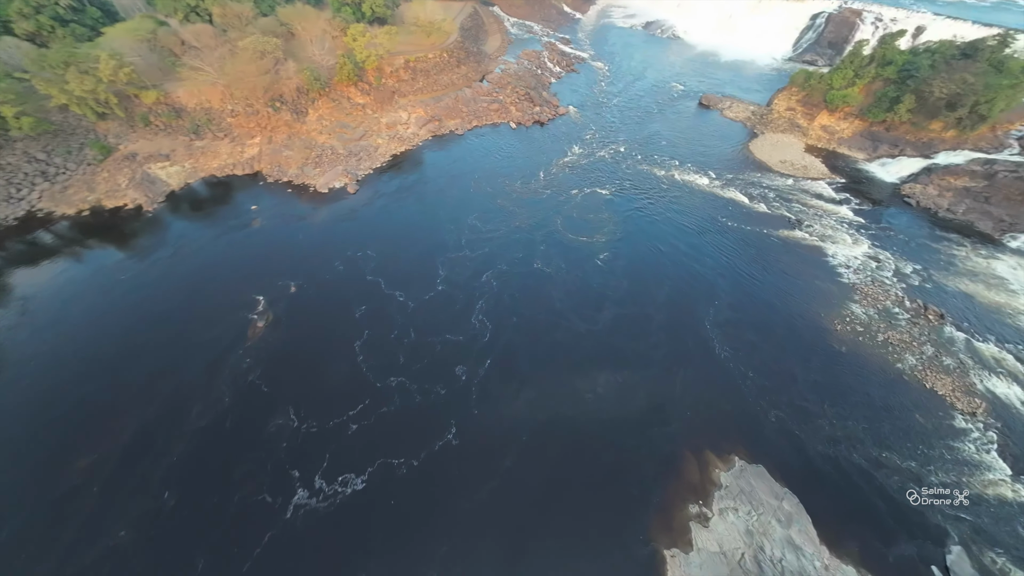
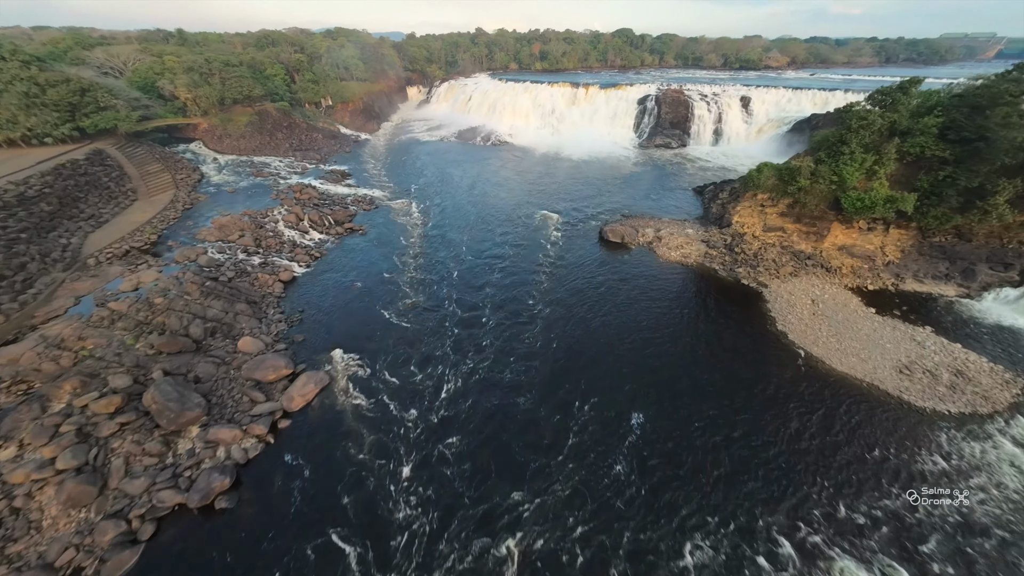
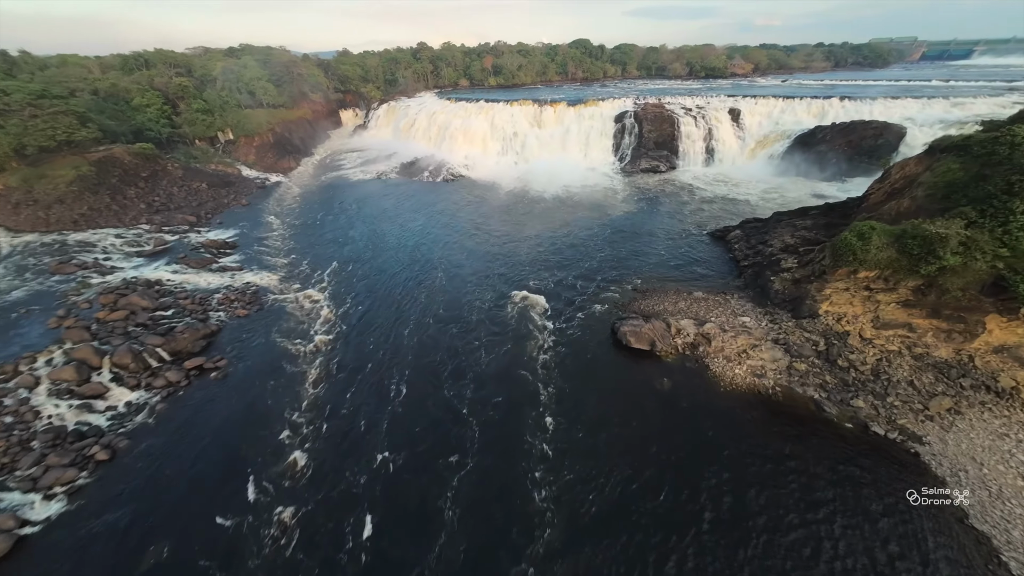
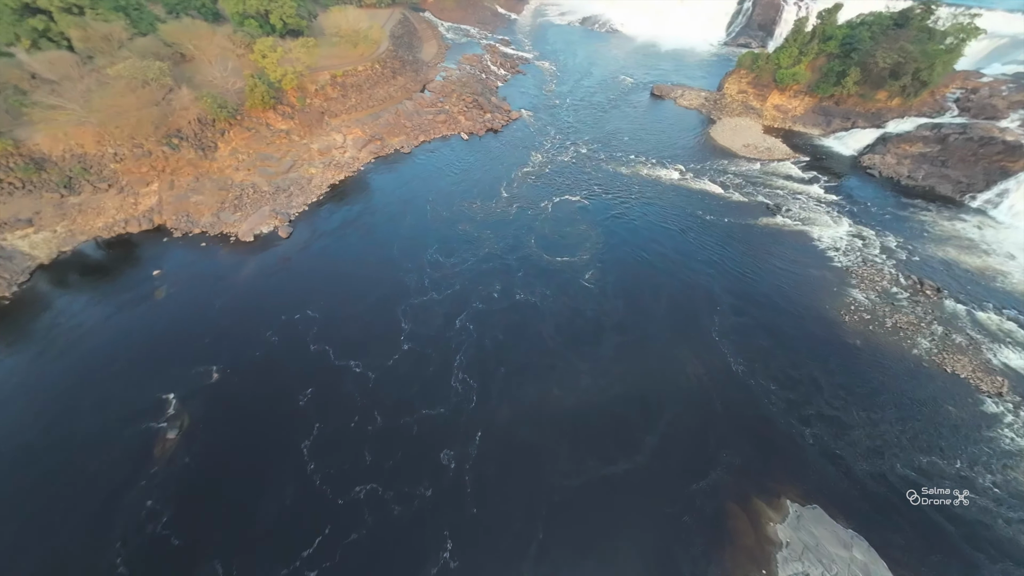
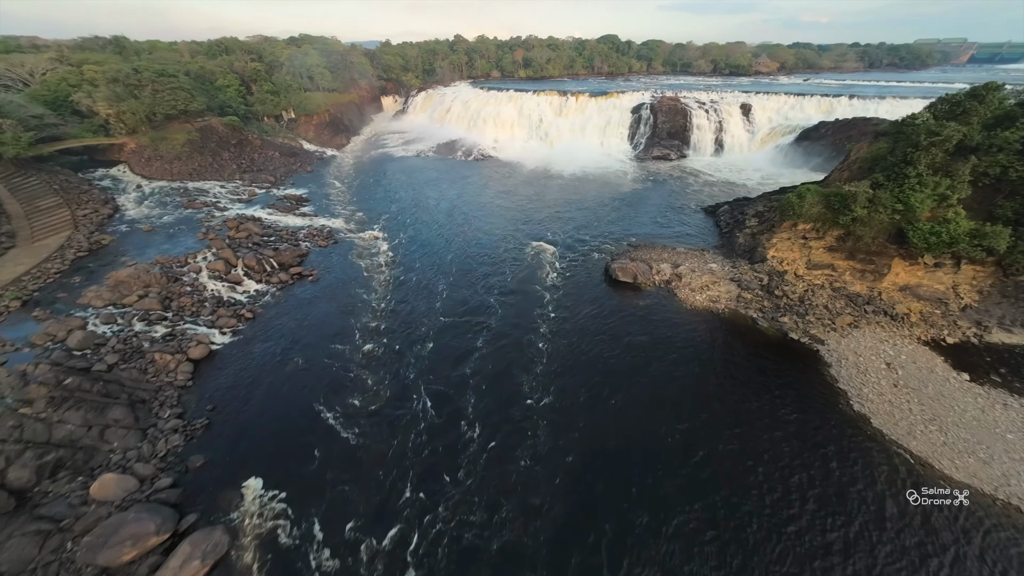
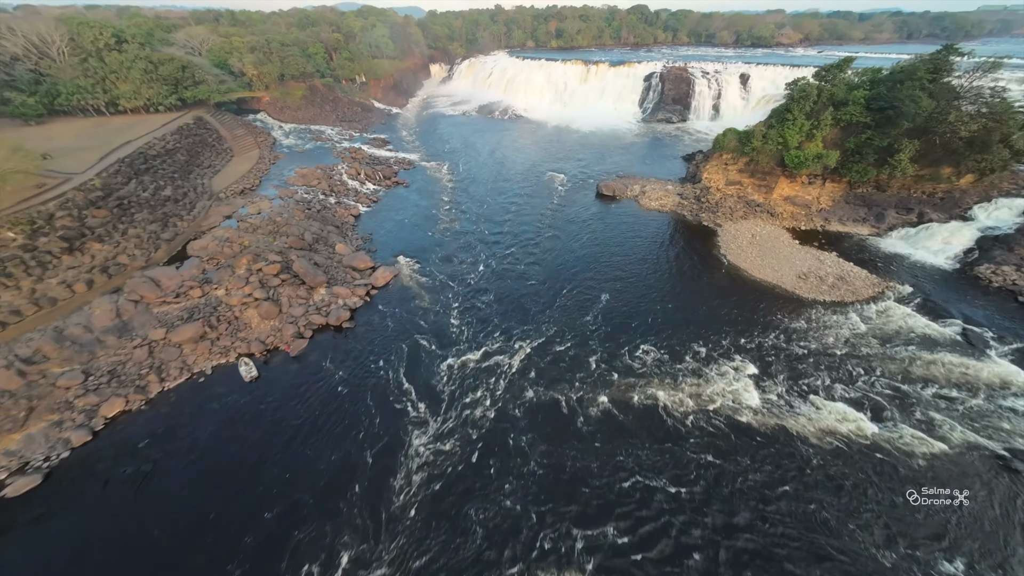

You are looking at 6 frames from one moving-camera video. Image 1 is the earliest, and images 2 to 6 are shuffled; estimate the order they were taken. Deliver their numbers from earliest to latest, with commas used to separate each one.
4, 6, 2, 5, 3
